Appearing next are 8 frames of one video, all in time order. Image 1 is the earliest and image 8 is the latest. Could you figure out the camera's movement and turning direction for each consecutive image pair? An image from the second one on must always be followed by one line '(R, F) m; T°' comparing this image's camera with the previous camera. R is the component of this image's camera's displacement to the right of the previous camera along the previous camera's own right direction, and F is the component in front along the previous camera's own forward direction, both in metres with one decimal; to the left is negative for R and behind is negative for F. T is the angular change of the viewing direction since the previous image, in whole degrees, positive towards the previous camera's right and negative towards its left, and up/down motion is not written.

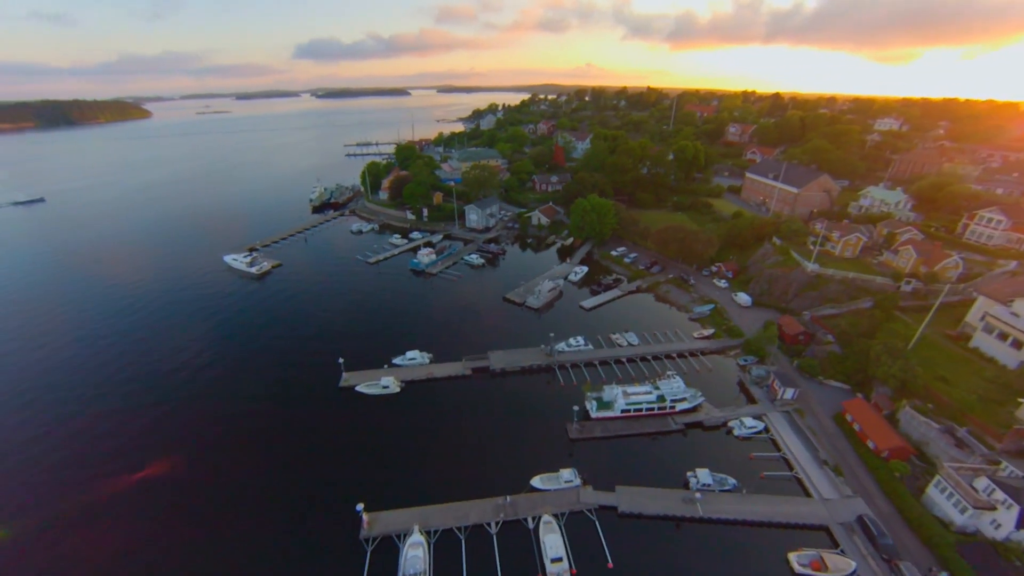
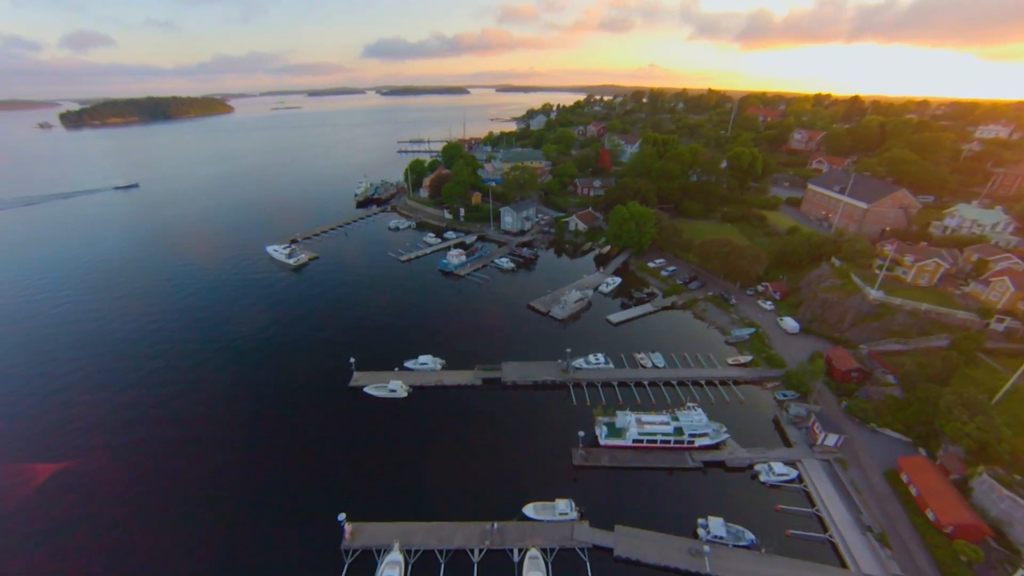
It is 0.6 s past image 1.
(+2.8, +1.9) m; -7°
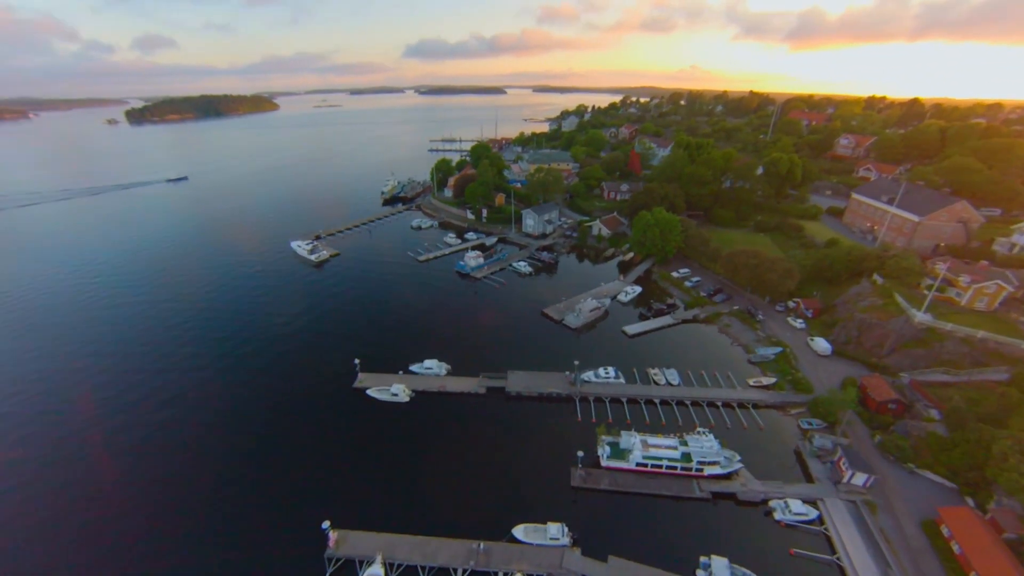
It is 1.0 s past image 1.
(+2.0, +1.3) m; -4°
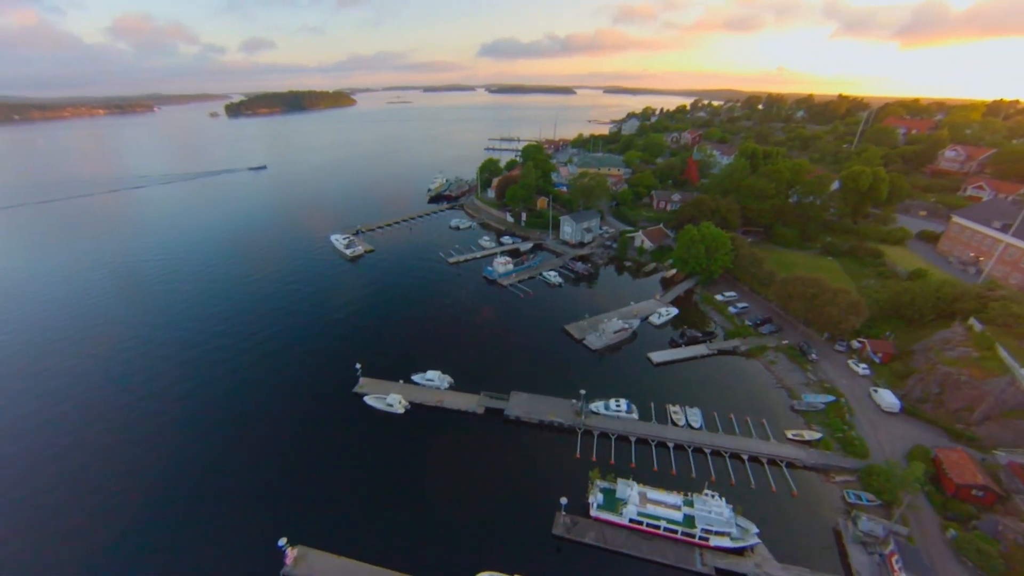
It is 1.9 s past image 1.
(+4.0, +3.0) m; -8°
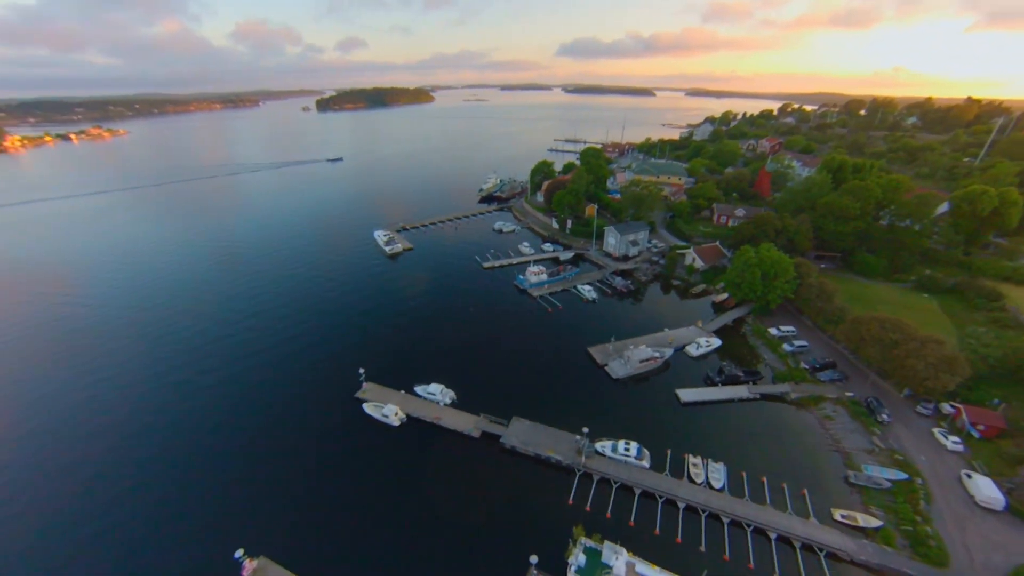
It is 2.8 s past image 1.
(+4.1, +3.1) m; -9°
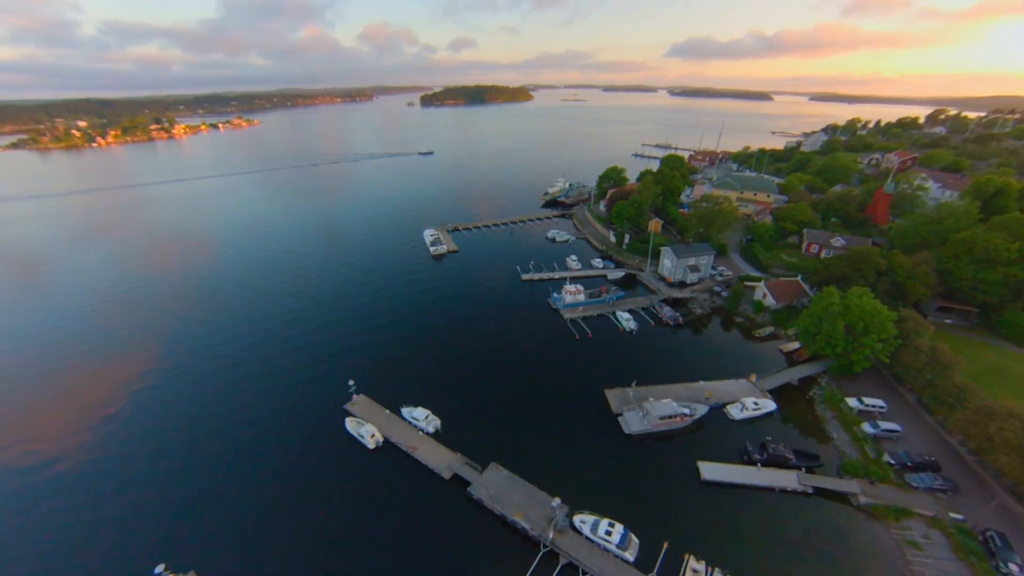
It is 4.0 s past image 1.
(+6.2, +5.0) m; -11°
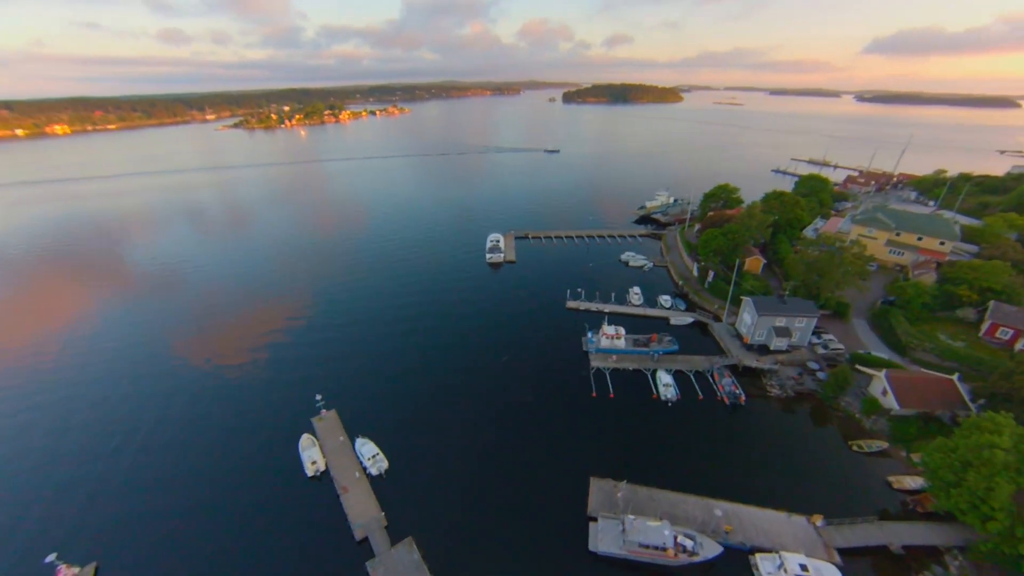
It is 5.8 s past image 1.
(+9.2, +7.8) m; -17°
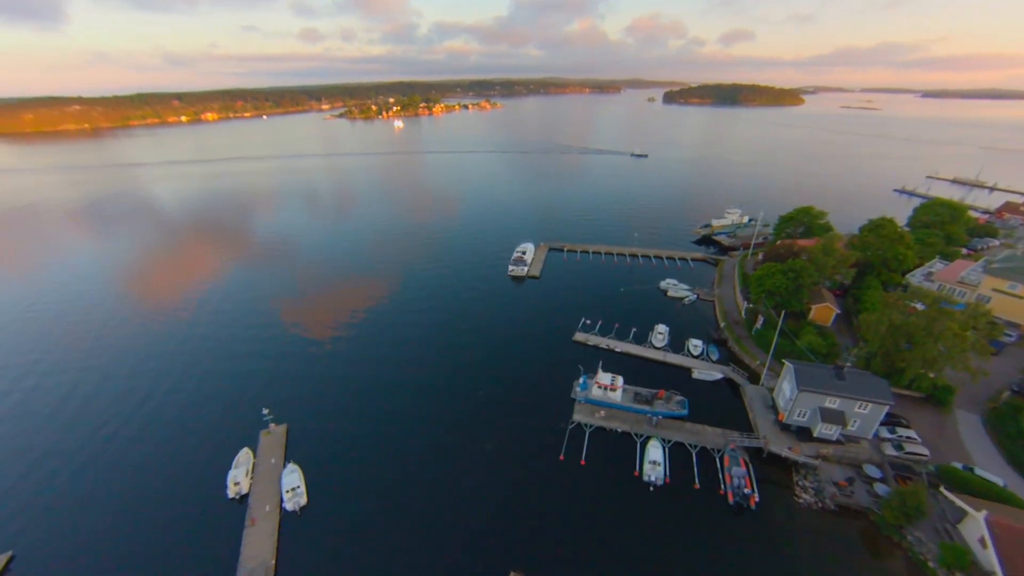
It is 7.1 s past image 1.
(+8.1, +6.1) m; -12°
